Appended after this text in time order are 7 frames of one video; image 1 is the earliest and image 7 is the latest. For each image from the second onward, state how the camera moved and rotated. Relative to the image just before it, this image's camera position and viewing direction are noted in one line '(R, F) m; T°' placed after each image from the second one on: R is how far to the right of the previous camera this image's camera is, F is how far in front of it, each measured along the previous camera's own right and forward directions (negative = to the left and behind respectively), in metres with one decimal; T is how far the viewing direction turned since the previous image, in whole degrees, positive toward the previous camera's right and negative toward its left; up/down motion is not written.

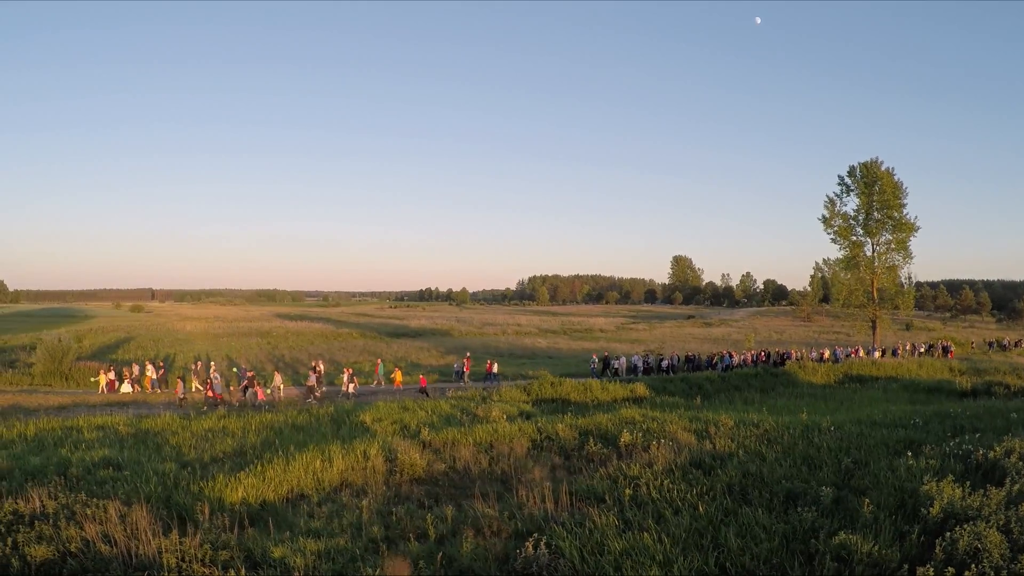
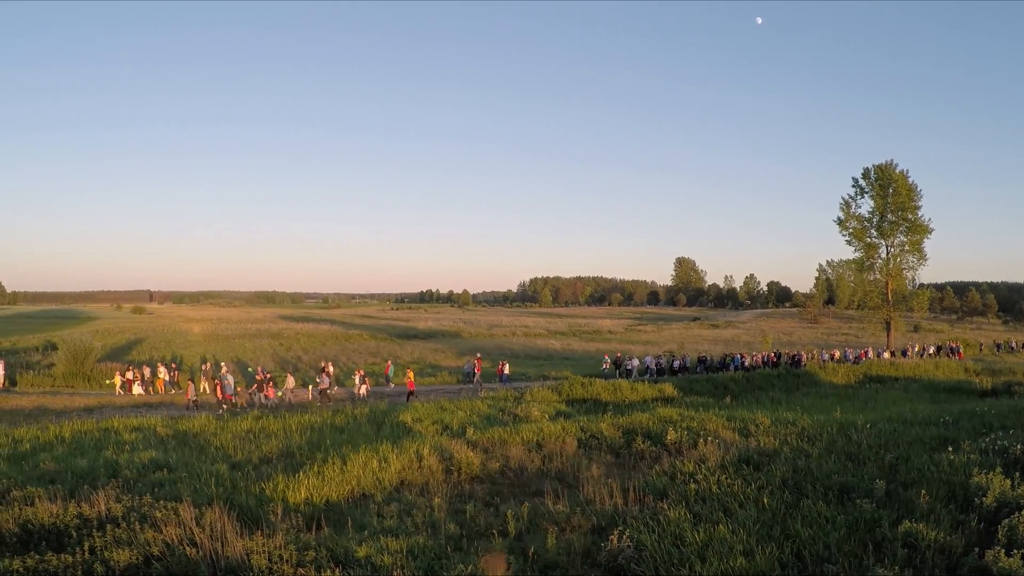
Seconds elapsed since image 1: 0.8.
(-1.1, -0.4) m; +1°
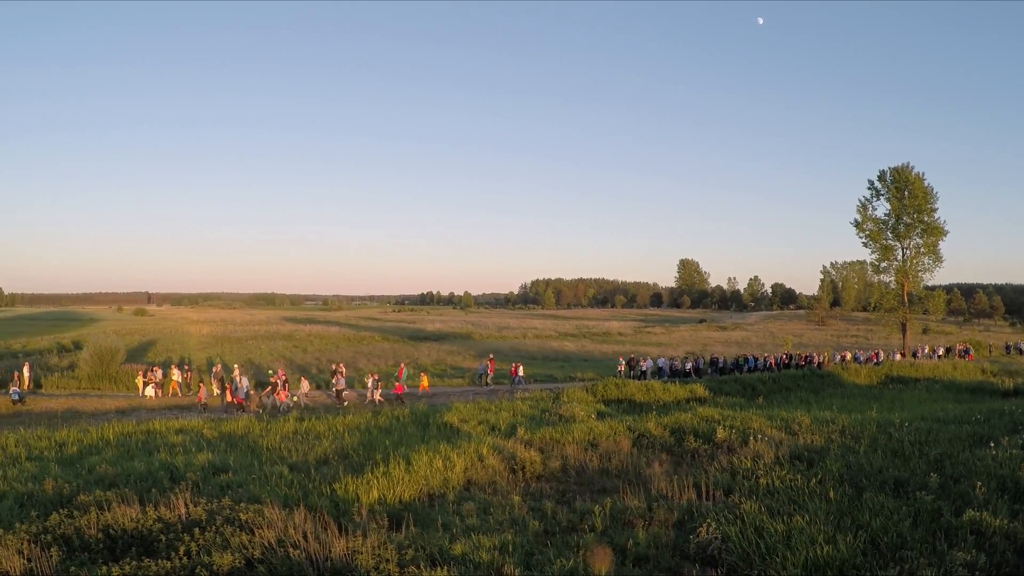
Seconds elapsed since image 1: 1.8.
(-1.3, -0.4) m; +2°
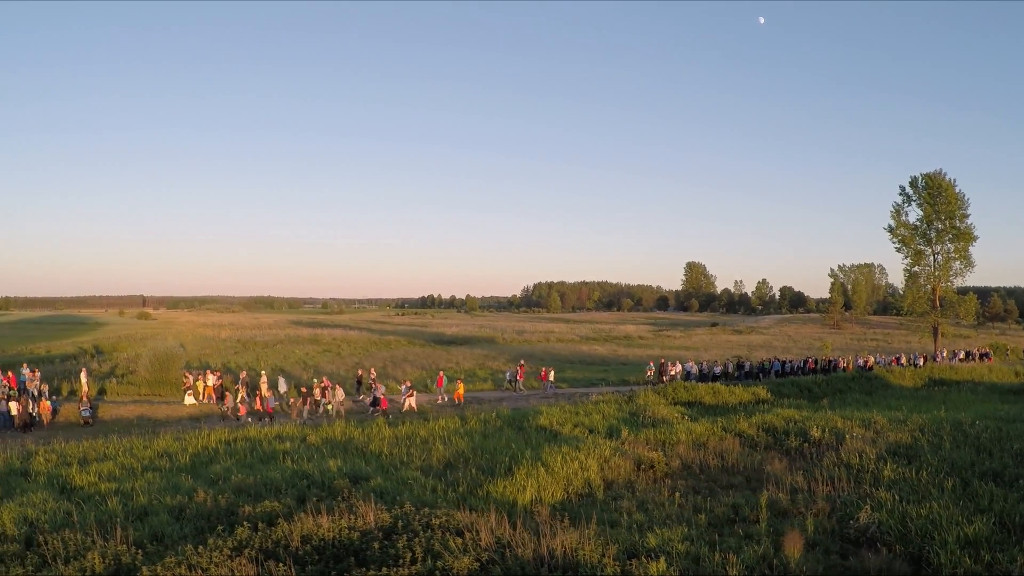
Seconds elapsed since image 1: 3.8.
(-3.1, -0.9) m; +4°
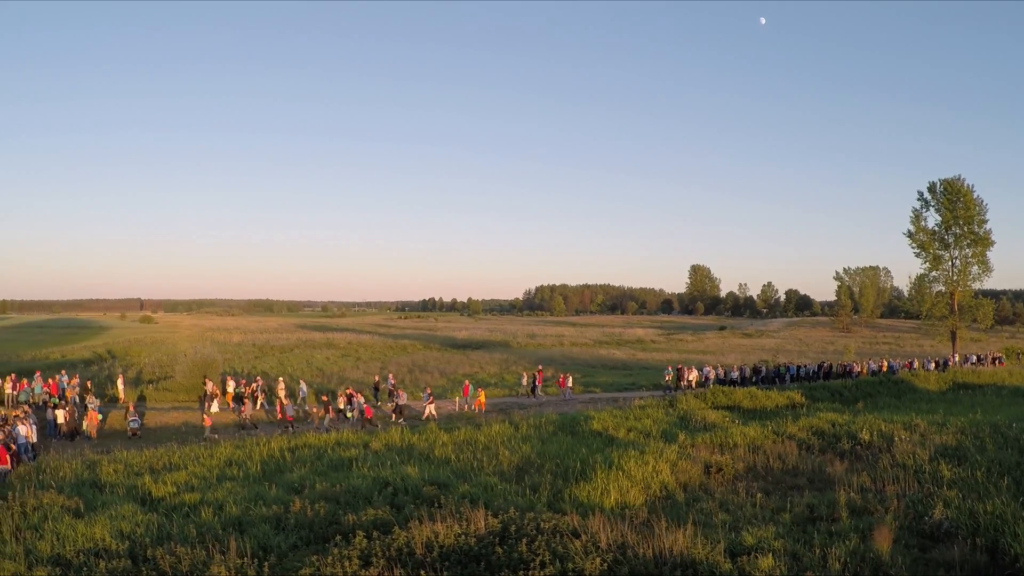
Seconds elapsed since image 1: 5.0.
(-2.0, -0.5) m; +3°
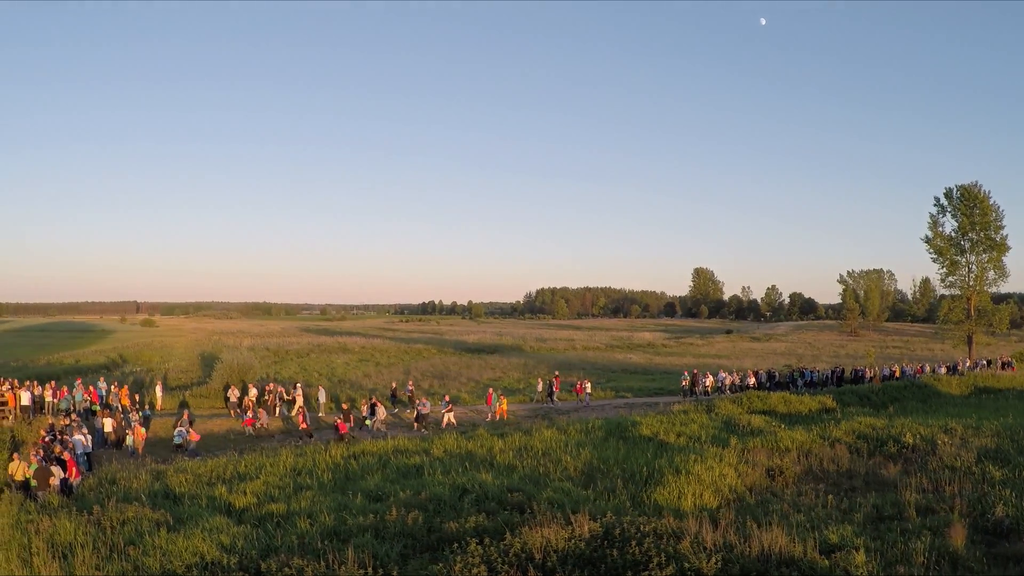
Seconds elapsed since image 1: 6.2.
(-2.1, -0.4) m; +3°
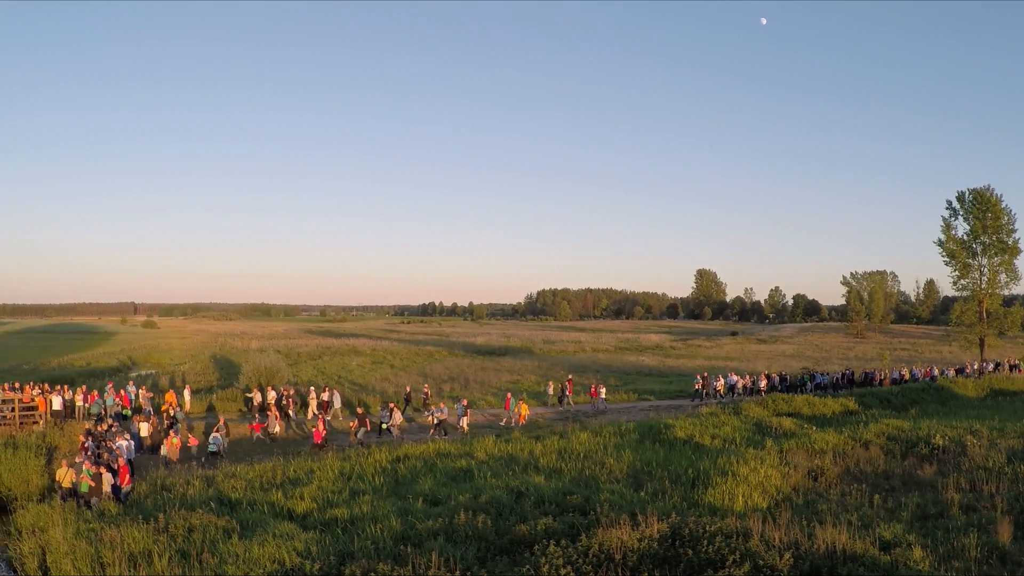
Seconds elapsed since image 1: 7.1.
(-1.5, -0.2) m; +2°
